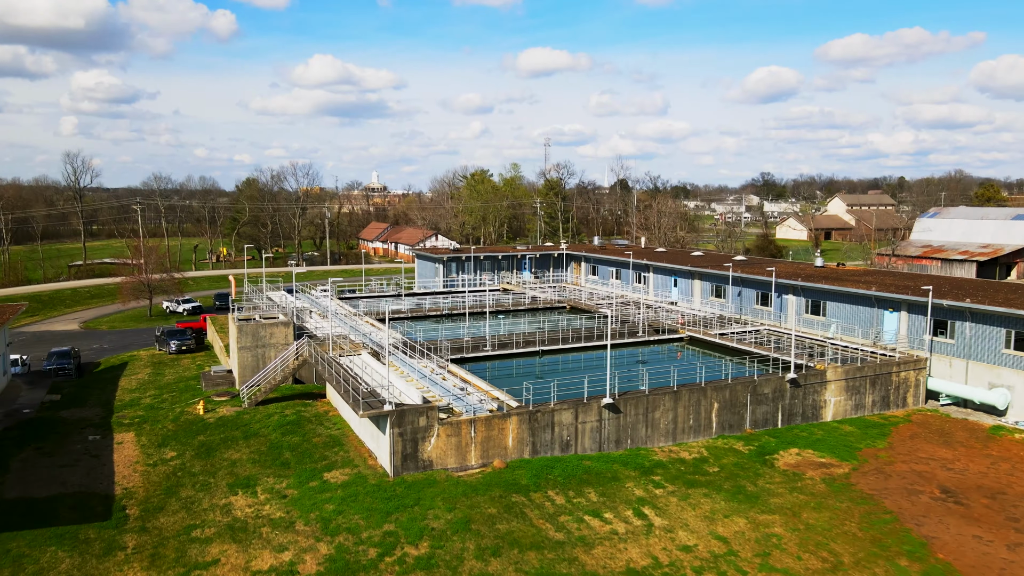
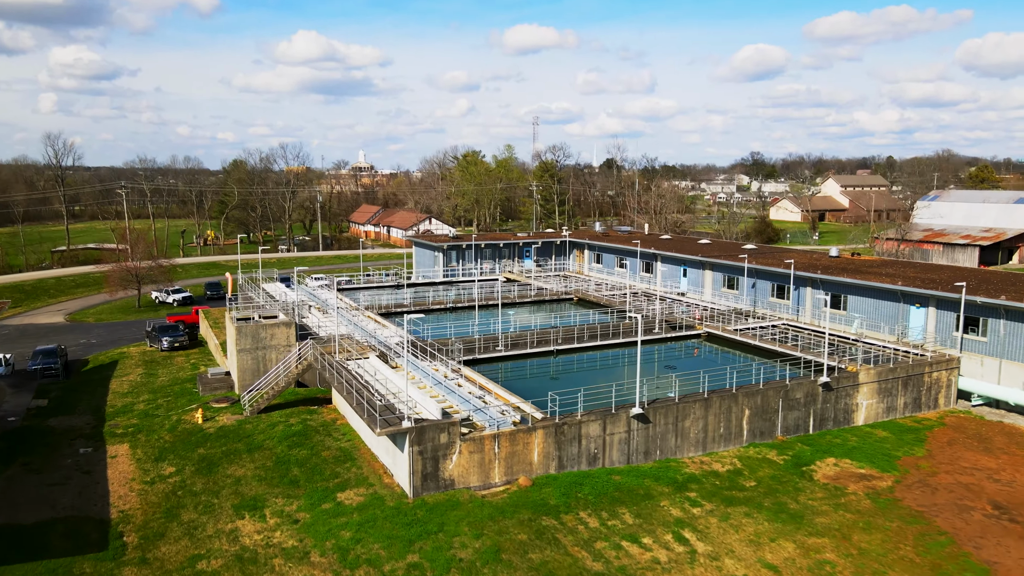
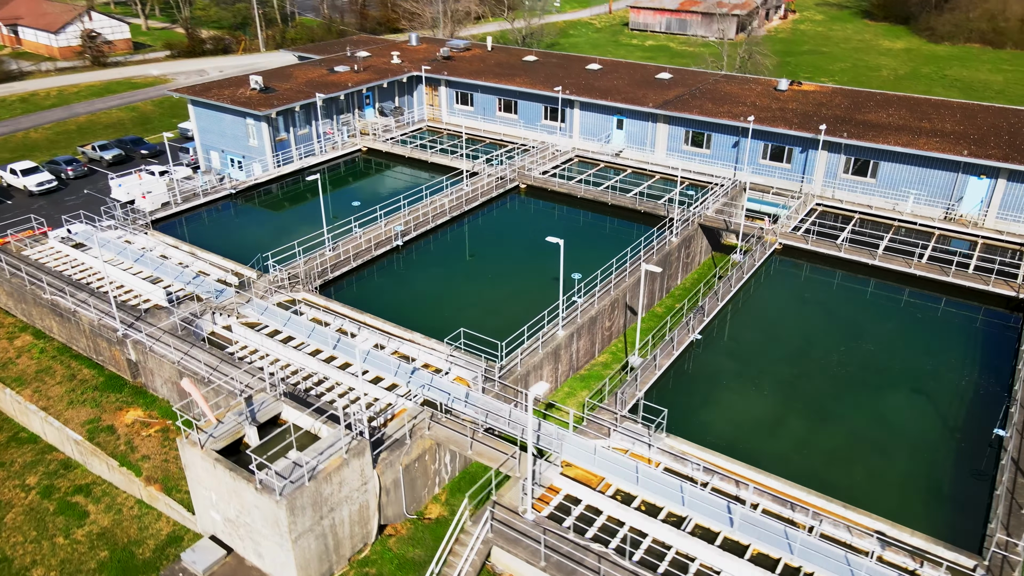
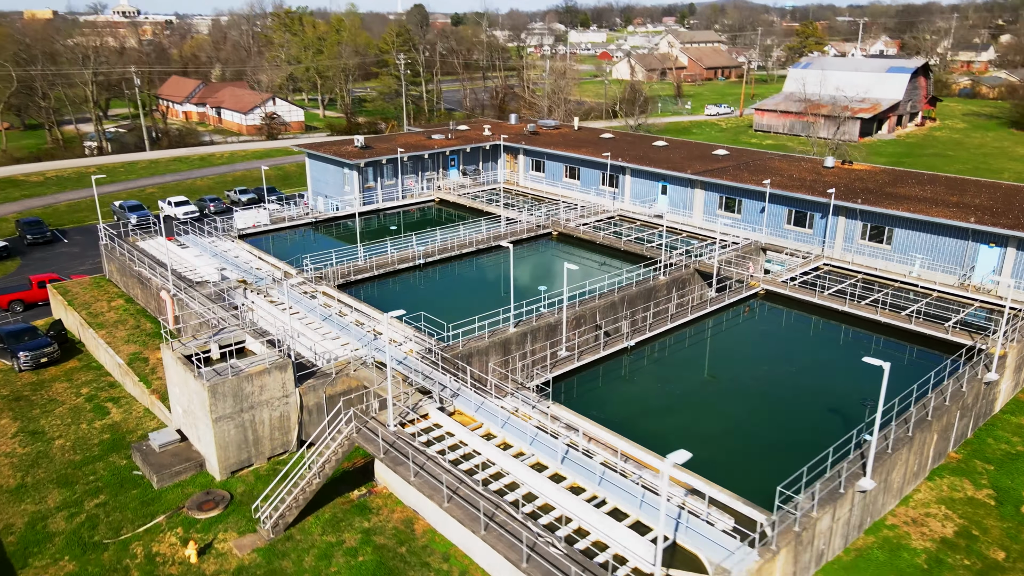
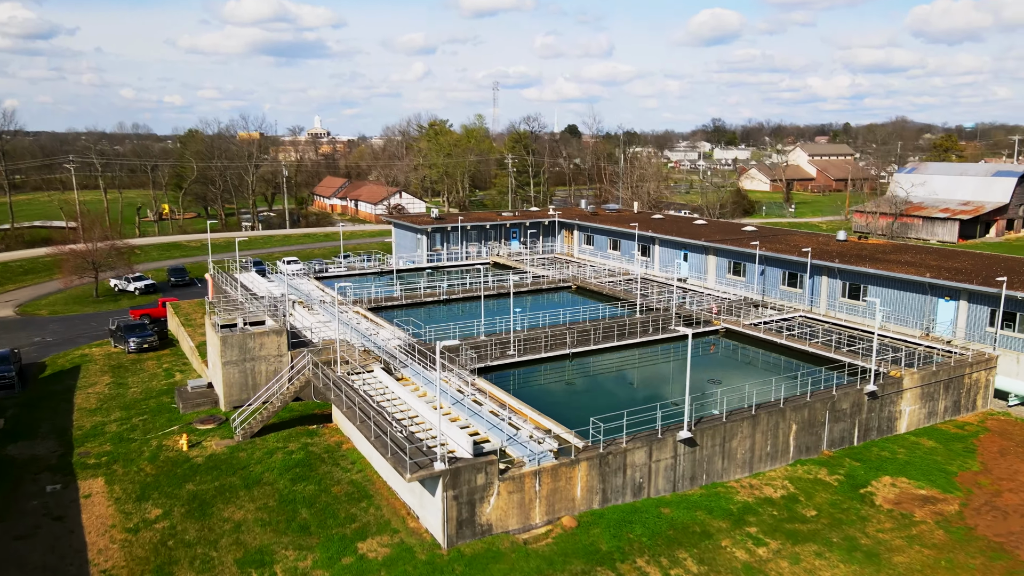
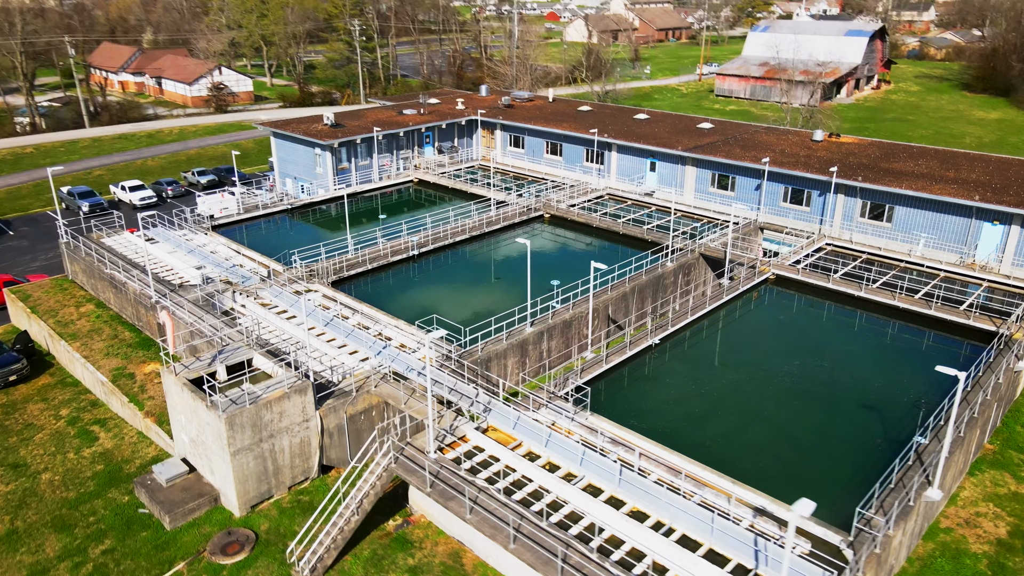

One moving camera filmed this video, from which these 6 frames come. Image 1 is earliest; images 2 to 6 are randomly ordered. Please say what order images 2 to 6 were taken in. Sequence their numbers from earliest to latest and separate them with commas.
2, 5, 4, 6, 3
